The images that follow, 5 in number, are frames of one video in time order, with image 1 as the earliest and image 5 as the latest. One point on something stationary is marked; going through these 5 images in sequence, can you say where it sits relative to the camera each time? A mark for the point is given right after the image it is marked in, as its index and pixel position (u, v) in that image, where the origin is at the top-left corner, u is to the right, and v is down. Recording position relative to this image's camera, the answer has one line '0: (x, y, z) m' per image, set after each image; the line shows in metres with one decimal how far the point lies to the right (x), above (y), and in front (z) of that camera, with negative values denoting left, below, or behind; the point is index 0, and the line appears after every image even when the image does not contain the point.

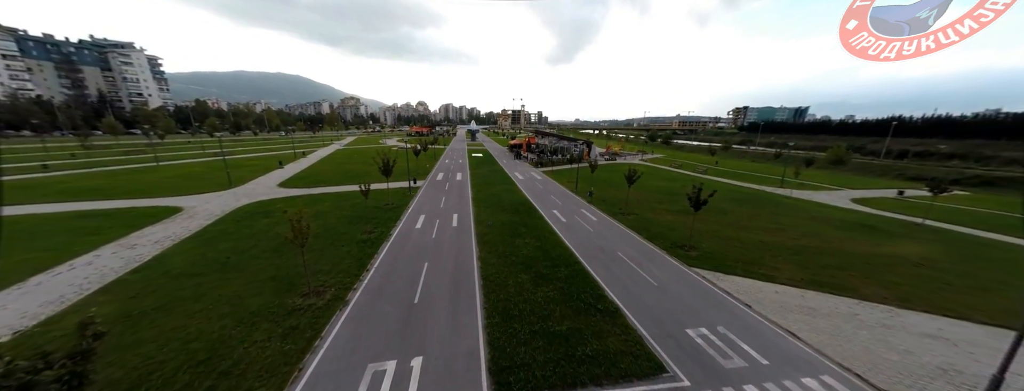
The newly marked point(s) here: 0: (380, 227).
0: (-9.2, -2.2, +19.2) m
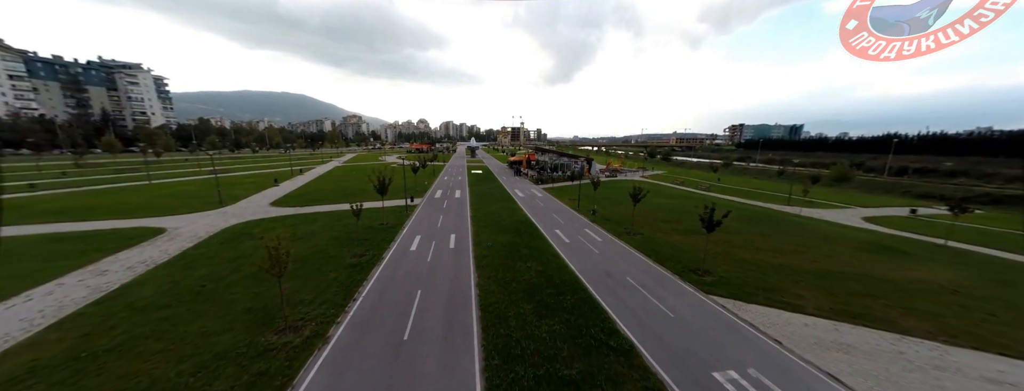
0: (-9.2, -3.5, +18.1) m
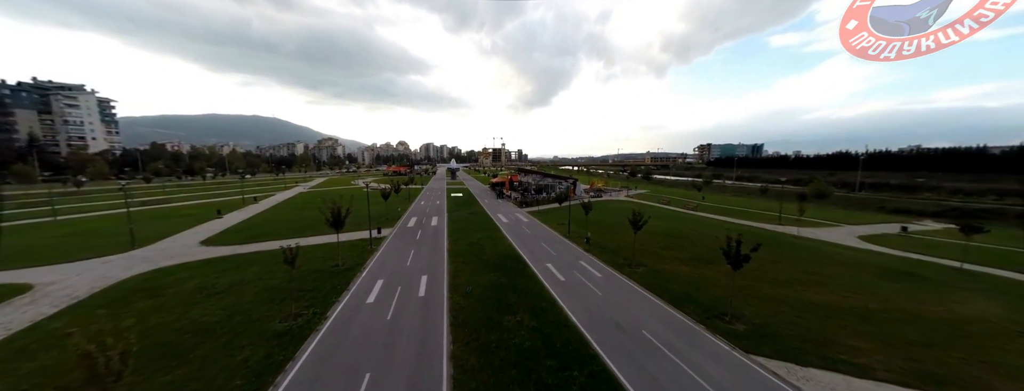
0: (-10.0, -5.5, +13.9) m
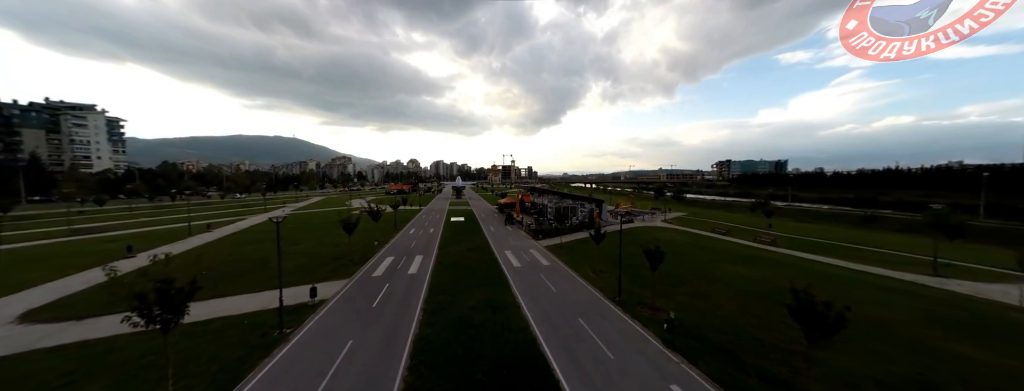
0: (-9.4, -7.1, +3.8) m
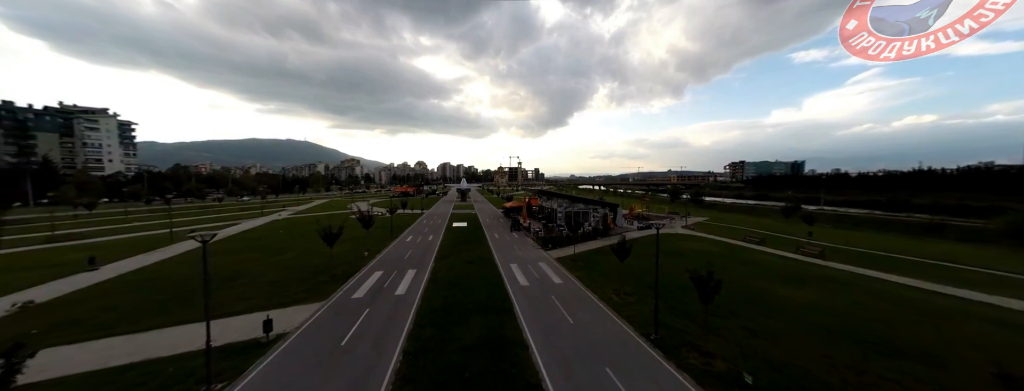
0: (-9.5, -7.4, +0.5) m
